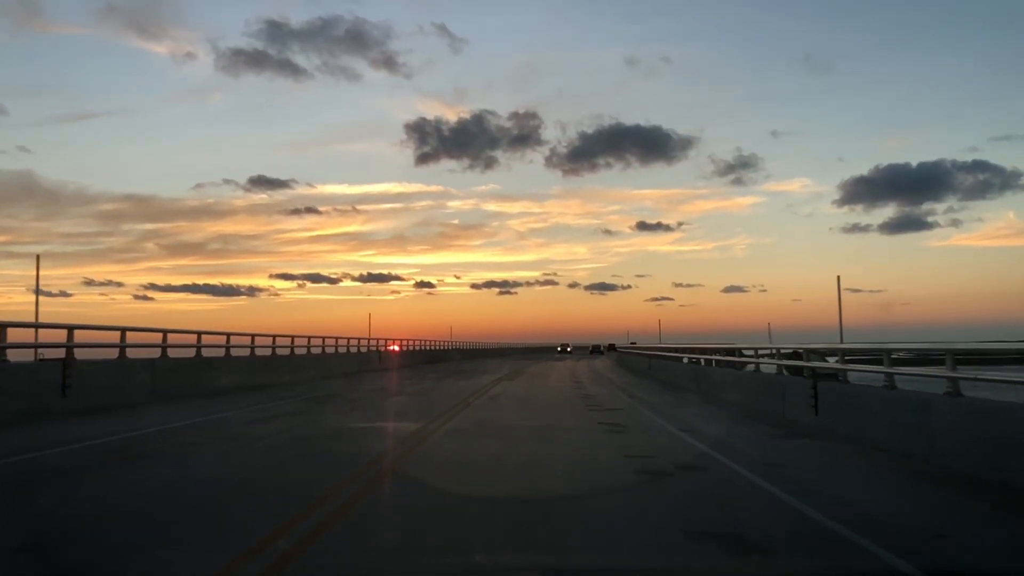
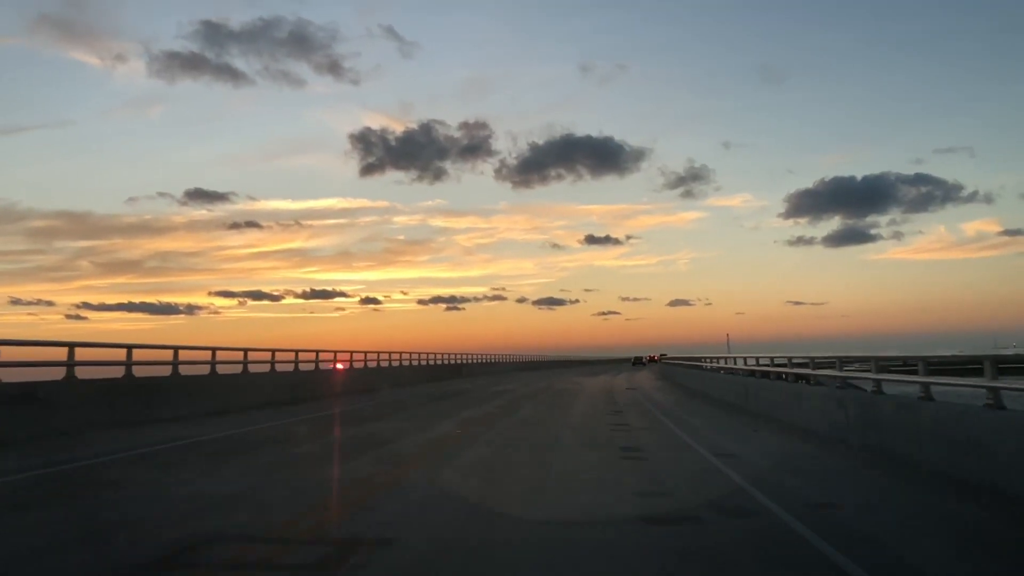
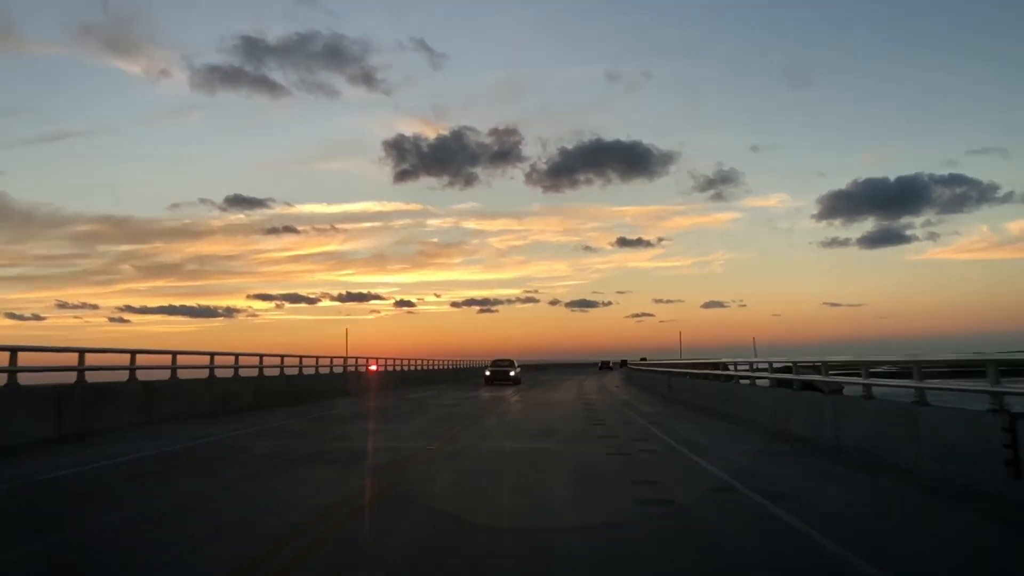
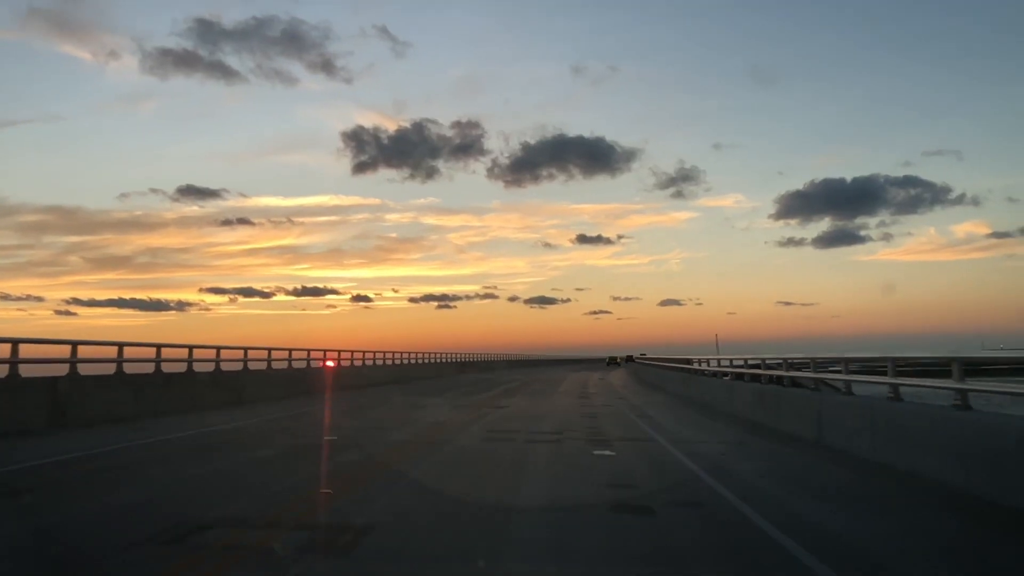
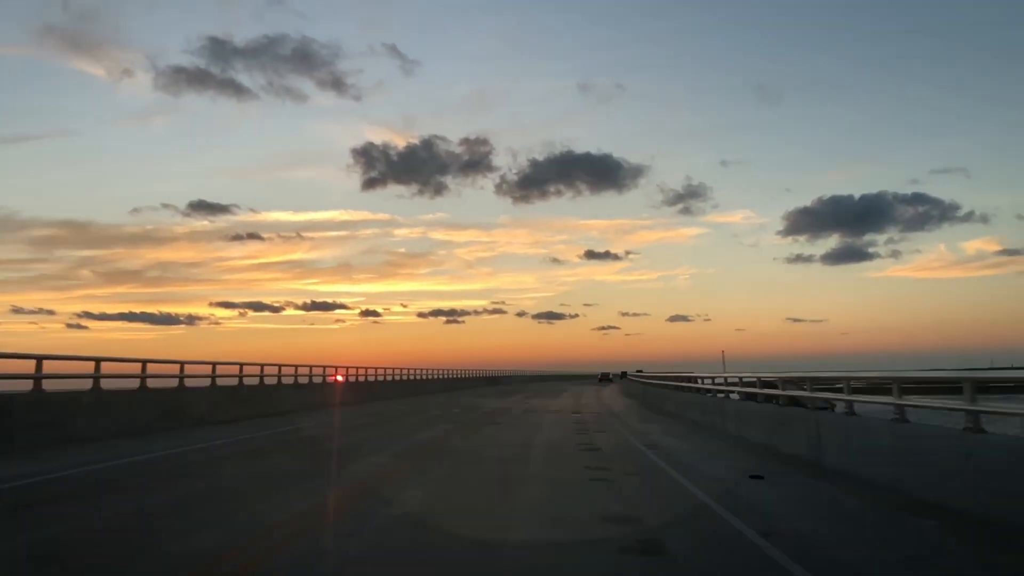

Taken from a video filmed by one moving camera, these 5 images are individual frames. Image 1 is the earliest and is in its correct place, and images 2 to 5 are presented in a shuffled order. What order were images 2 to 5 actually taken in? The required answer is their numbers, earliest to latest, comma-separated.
3, 5, 4, 2
